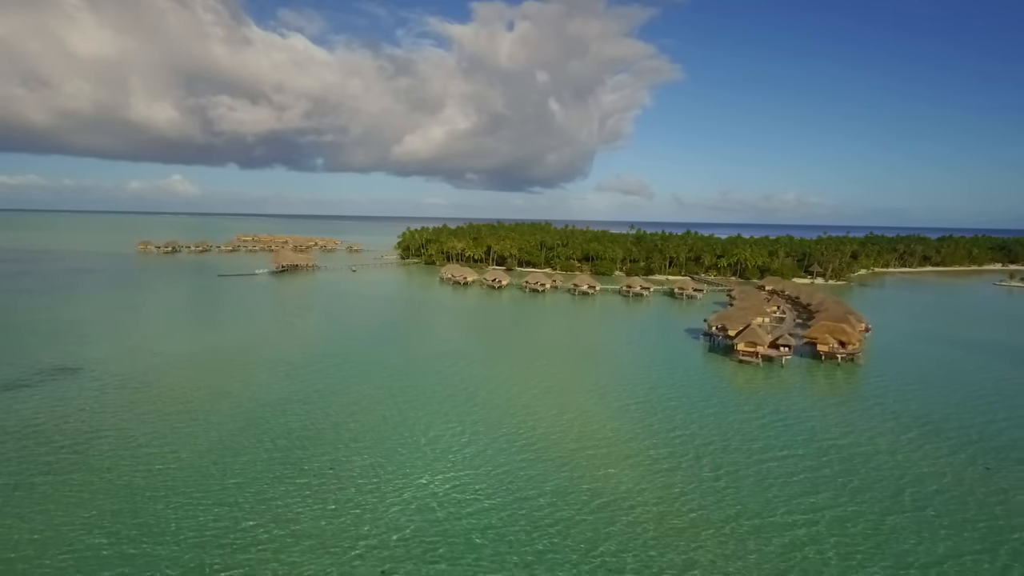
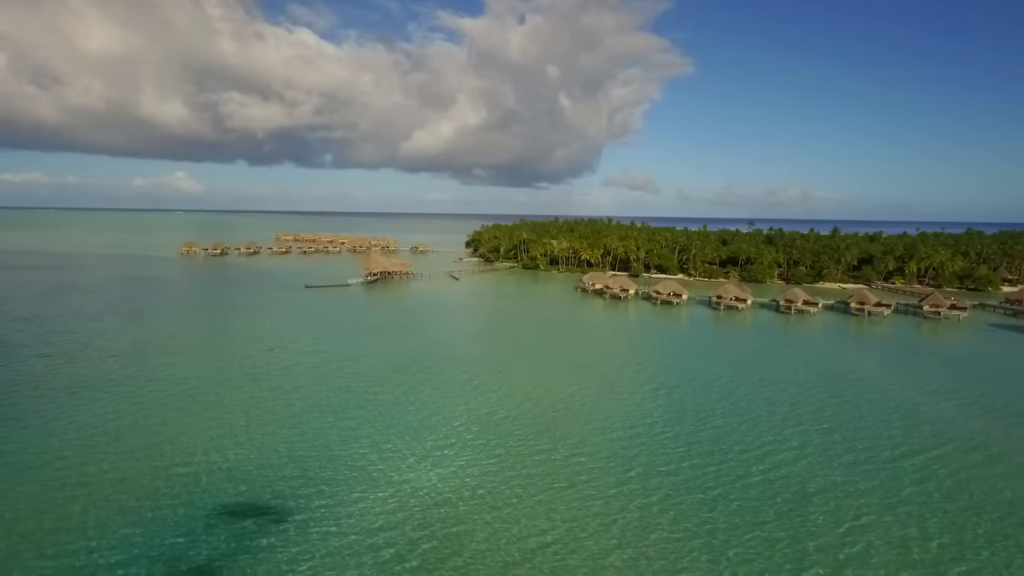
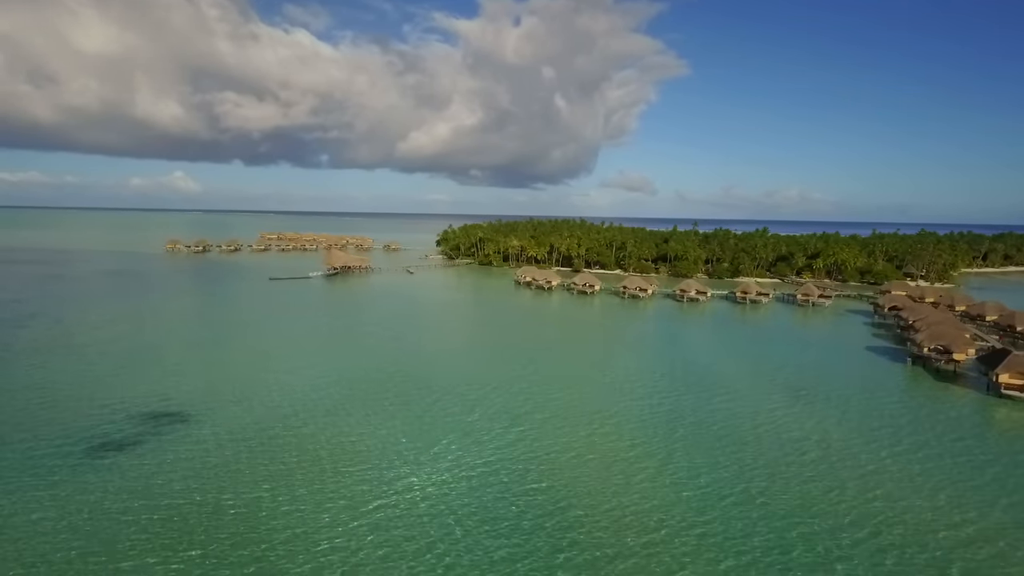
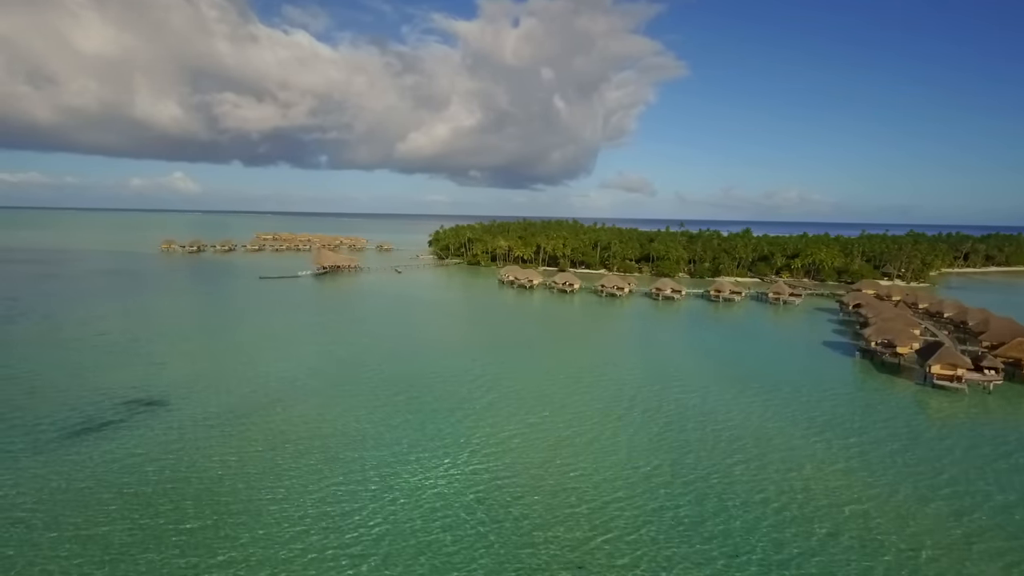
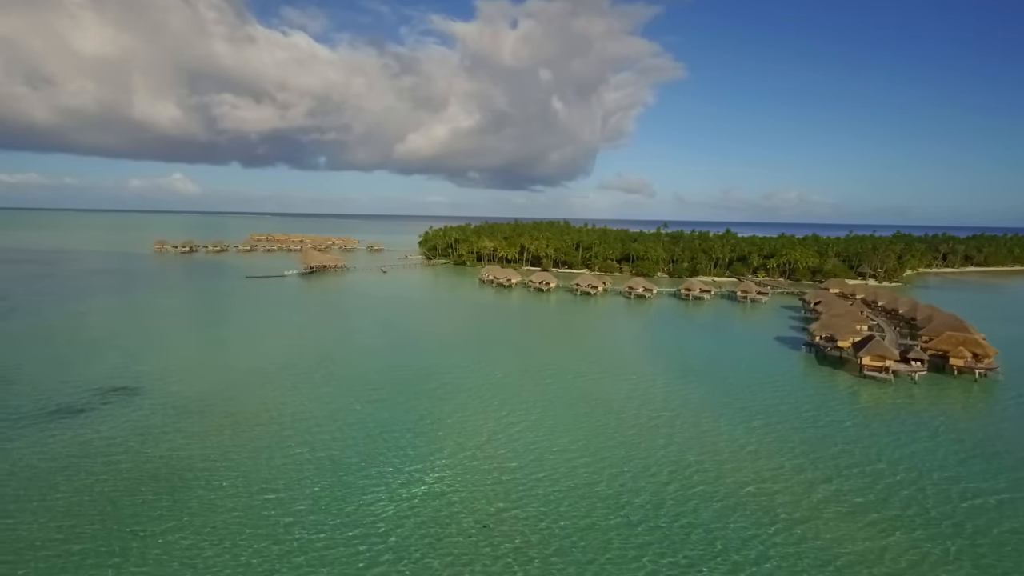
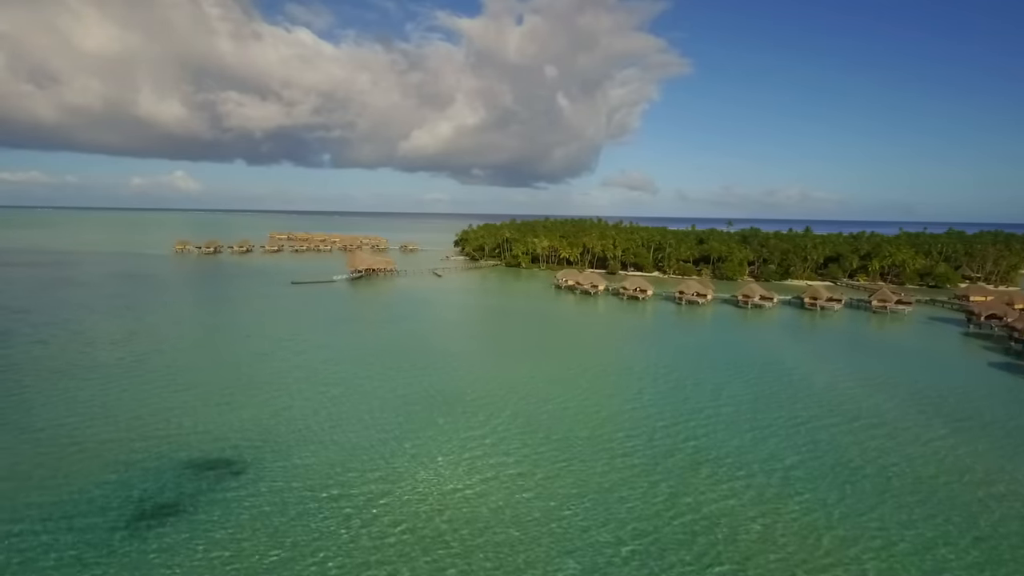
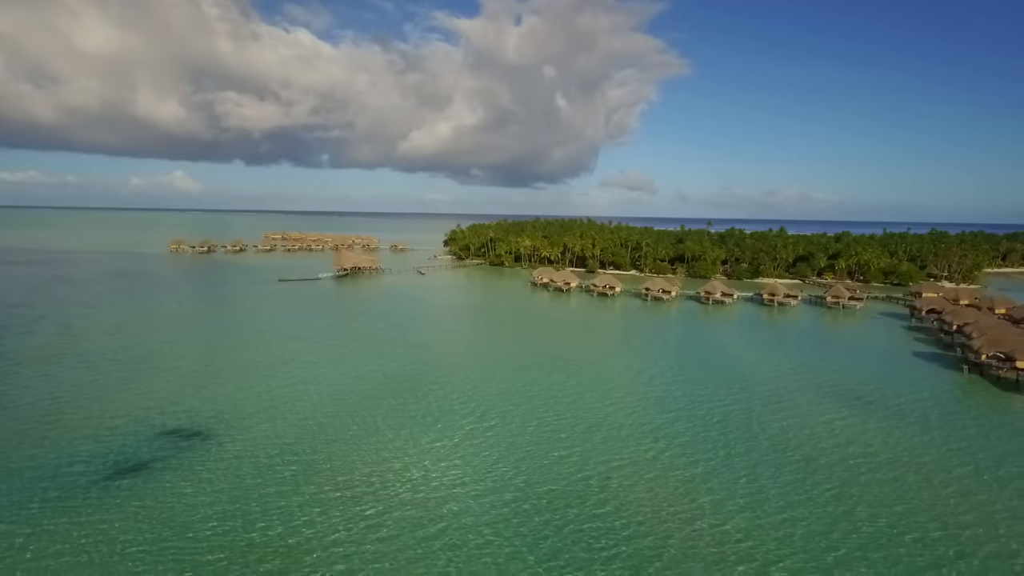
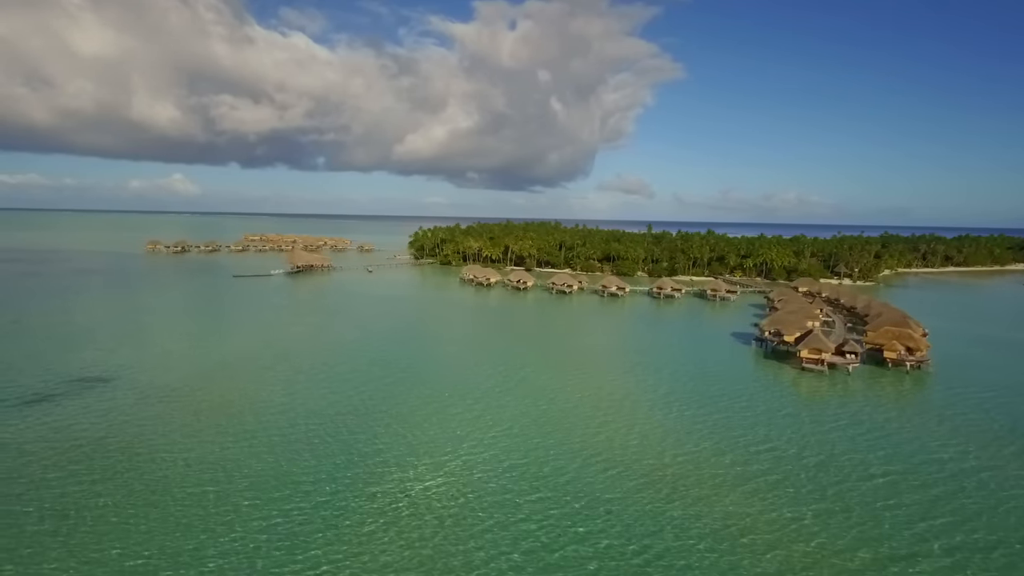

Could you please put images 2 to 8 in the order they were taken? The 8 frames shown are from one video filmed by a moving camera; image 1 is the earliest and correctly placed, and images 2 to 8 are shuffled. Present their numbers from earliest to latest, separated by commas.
8, 5, 4, 3, 7, 6, 2
